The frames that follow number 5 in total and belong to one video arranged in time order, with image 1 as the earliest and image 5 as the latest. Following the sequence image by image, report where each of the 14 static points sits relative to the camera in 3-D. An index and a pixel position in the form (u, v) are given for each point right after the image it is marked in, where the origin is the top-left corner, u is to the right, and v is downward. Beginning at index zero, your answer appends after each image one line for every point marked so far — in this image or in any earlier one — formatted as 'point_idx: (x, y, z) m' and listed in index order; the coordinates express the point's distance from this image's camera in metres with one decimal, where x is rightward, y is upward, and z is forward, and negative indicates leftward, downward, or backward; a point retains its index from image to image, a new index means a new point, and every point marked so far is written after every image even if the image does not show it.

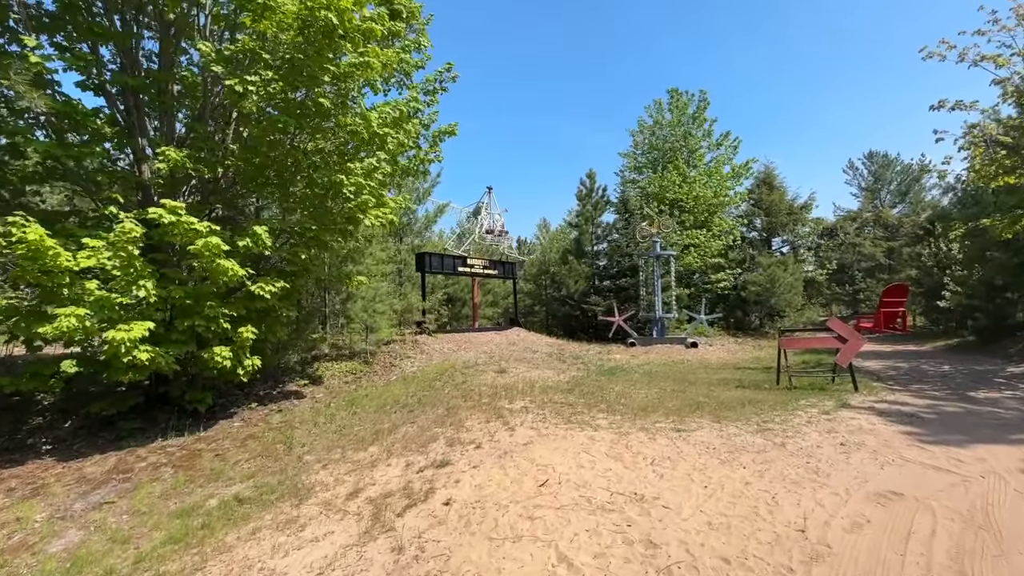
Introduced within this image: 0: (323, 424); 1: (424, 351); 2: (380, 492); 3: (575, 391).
0: (-3.5, -2.5, +8.7) m
1: (-2.9, -2.1, +15.2) m
2: (-1.6, -2.5, +5.7) m
3: (+1.4, -2.3, +10.5) m
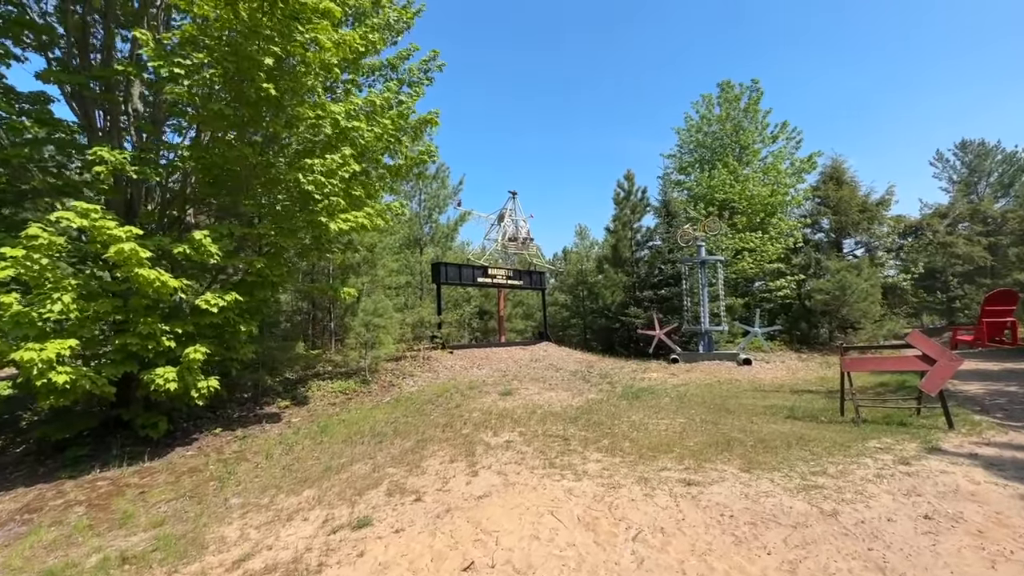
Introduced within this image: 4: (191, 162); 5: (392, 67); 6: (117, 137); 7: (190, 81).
0: (-3.8, -2.7, +7.6) m
1: (-2.4, -2.5, +14.0) m
2: (-2.3, -2.6, +4.4) m
3: (+1.3, -2.5, +8.8) m
4: (-5.0, +2.0, +7.4) m
5: (-2.5, +4.7, +10.0) m
6: (-6.7, +2.6, +8.0) m
7: (-4.8, +3.1, +7.1) m
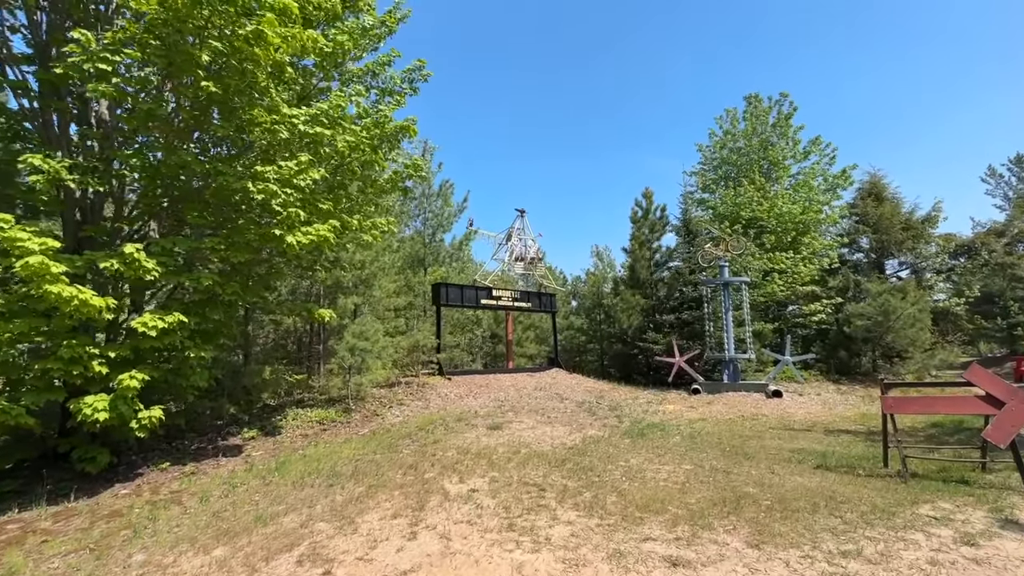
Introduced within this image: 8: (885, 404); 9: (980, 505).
0: (-4.3, -3.0, +6.7) m
1: (-2.5, -3.1, +13.0) m
2: (-2.9, -2.7, +3.4) m
3: (+0.9, -2.9, +7.6) m
4: (-5.5, +1.7, +6.8) m
5: (-2.8, +4.3, +9.4) m
6: (-7.1, +2.3, +7.5) m
7: (-5.2, +2.8, +6.5) m
8: (+5.6, -1.7, +7.0) m
9: (+5.4, -2.5, +5.4) m
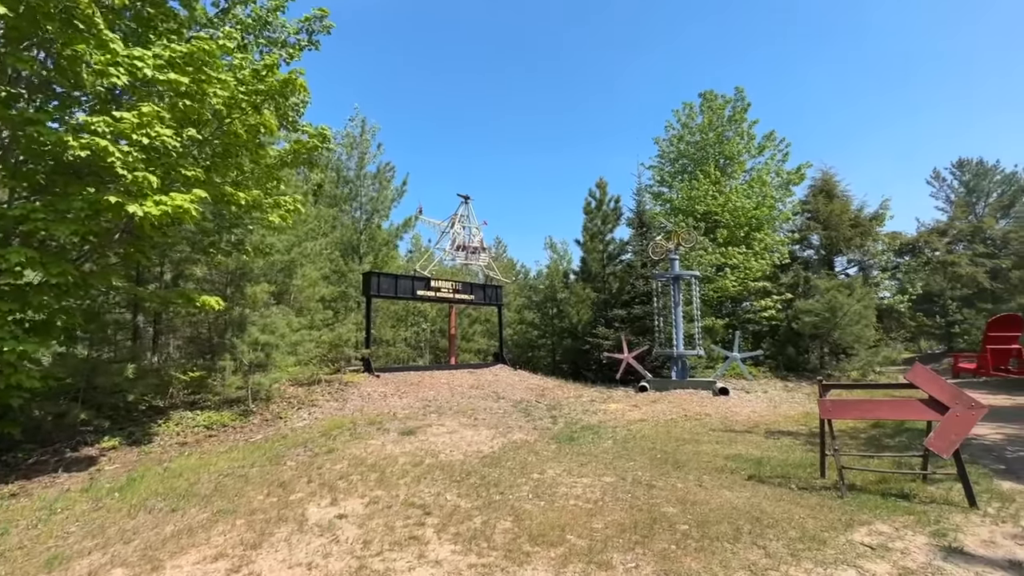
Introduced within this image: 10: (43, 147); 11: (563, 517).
0: (-5.7, -2.8, +5.3) m
1: (-4.3, -2.8, +11.7) m
2: (-4.1, -2.5, +2.1) m
3: (-0.6, -2.7, +6.6) m
4: (-6.8, +2.0, +5.3) m
5: (-4.3, +4.6, +8.0) m
6: (-8.5, +2.6, +5.9) m
7: (-6.5, +3.1, +5.0) m
8: (+4.1, -1.6, +6.3) m
9: (+4.1, -2.4, +4.7) m
10: (-5.8, +1.7, +5.9) m
11: (+0.6, -2.5, +5.2) m
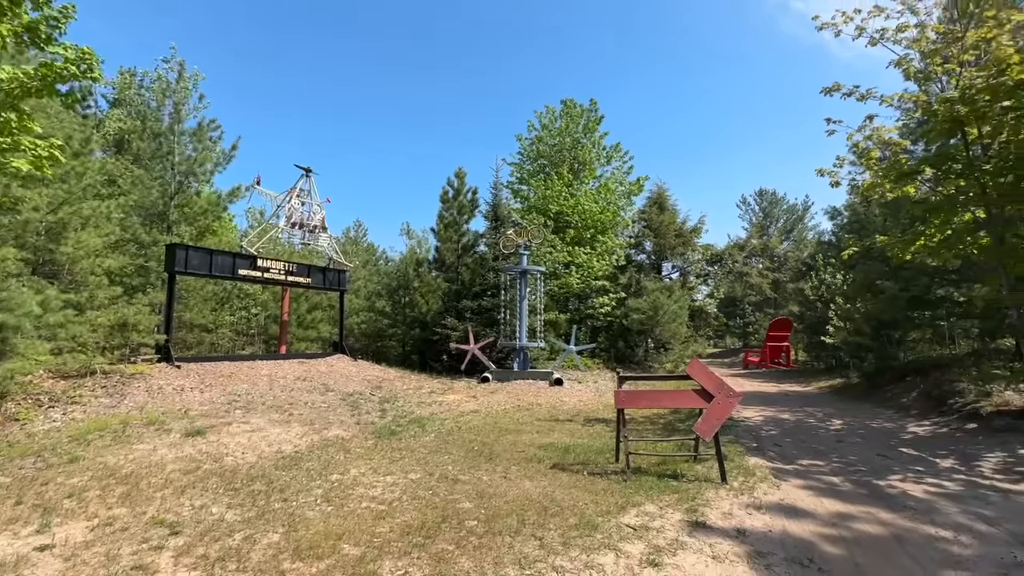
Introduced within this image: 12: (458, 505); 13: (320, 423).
0: (-7.7, -2.3, +3.1) m
1: (-8.1, -2.2, +9.6) m
2: (-5.3, -2.2, +0.5) m
3: (-3.1, -2.4, +5.7) m
4: (-8.5, +2.5, +2.8) m
5: (-6.7, +5.0, +6.0) m
6: (-10.2, +3.2, +2.8) m
7: (-8.1, +3.6, +2.5) m
8: (+1.5, -1.6, +6.7) m
9: (+1.9, -2.4, +5.2) m
10: (-7.7, +2.2, +3.6) m
11: (-1.7, -2.4, +4.7) m
12: (-0.6, -2.4, +5.3) m
13: (-3.8, -2.7, +9.4) m
